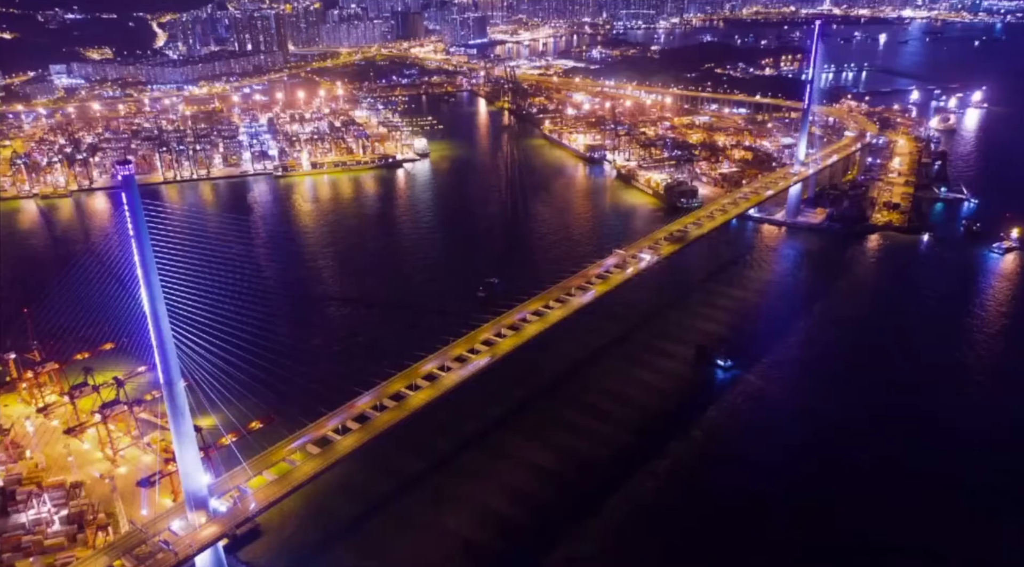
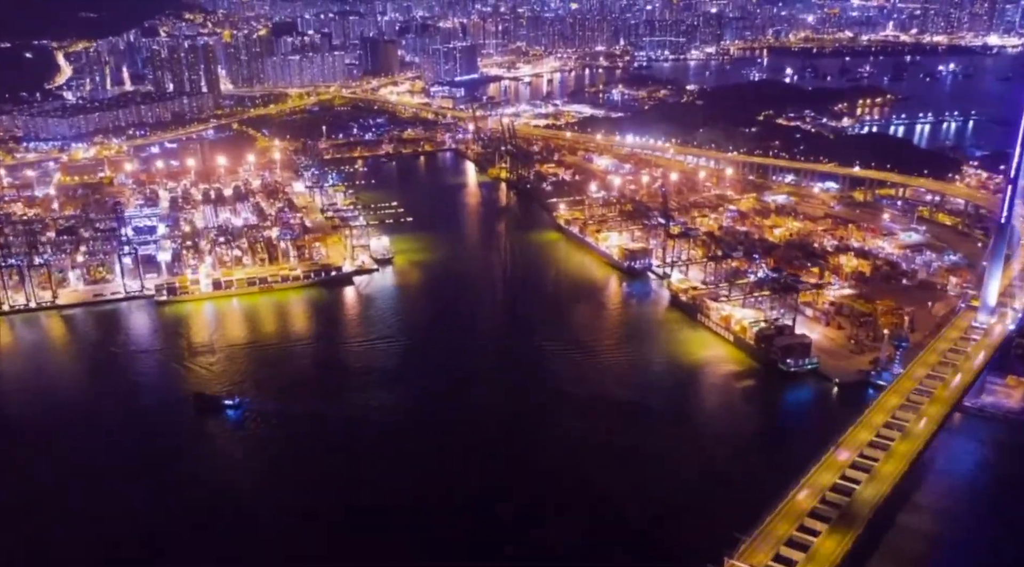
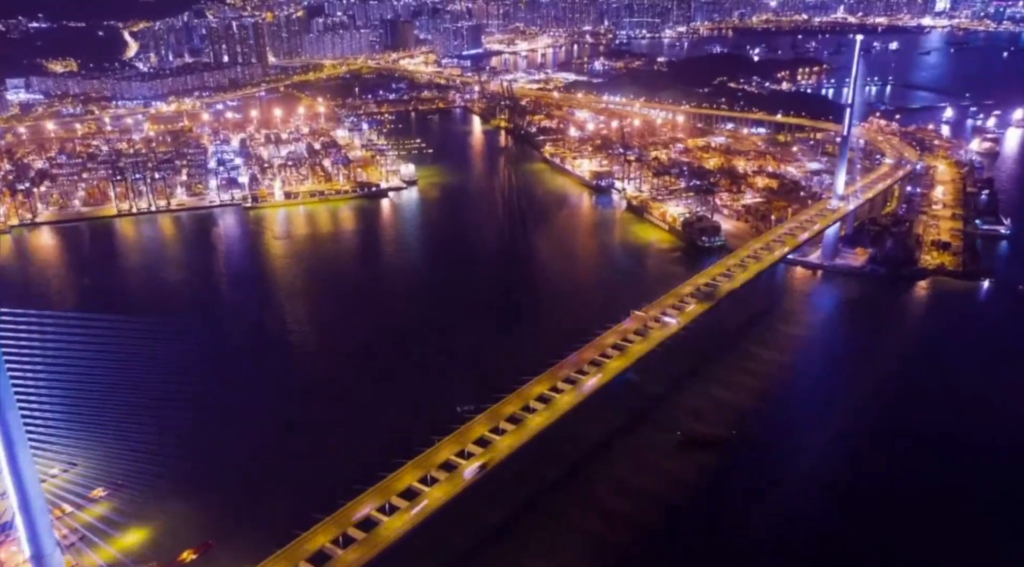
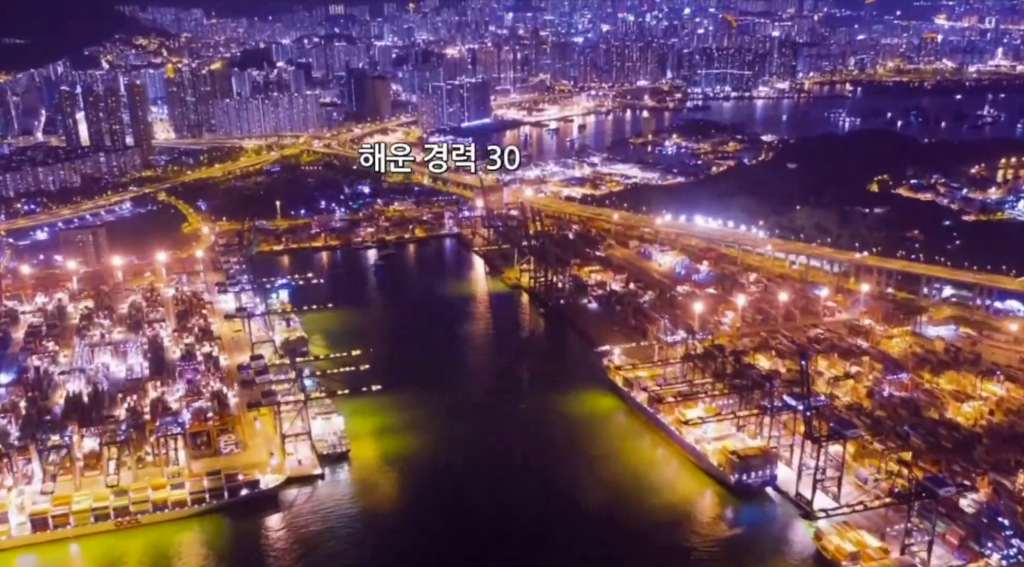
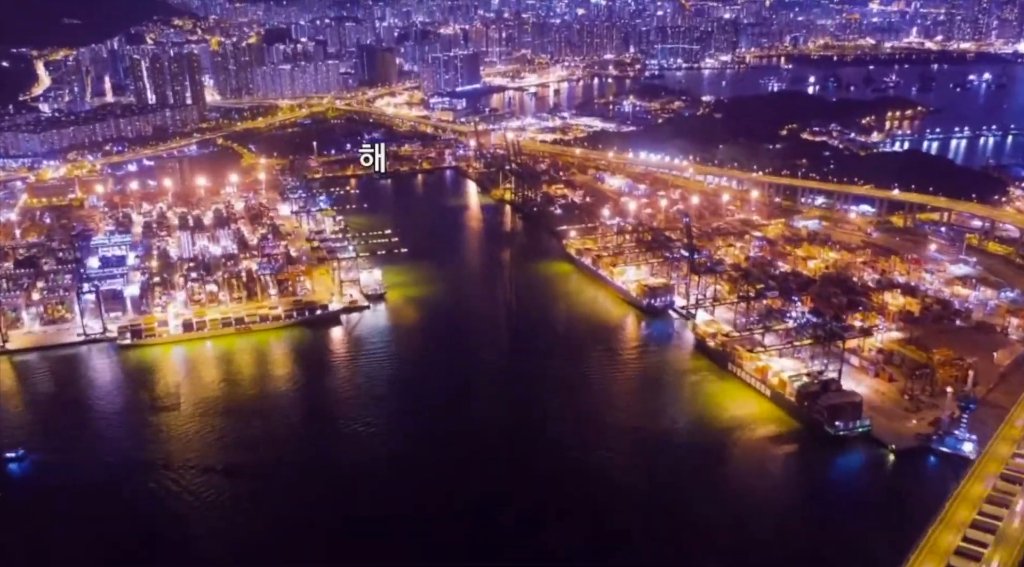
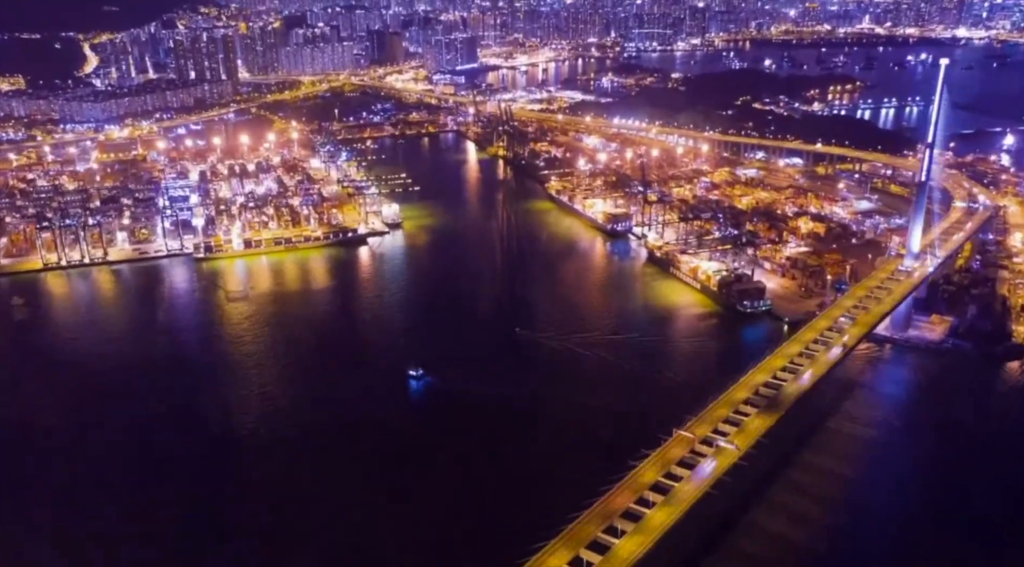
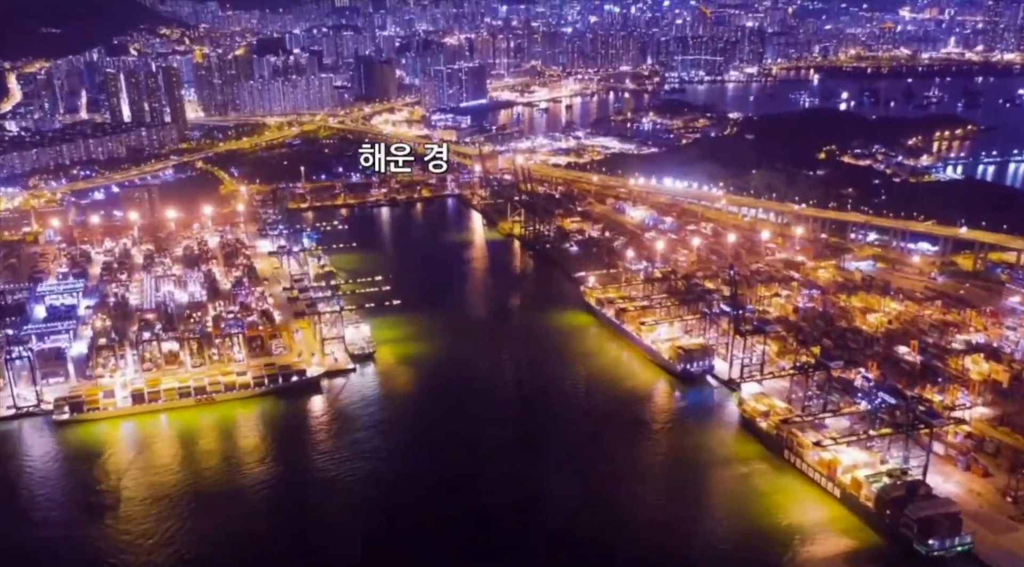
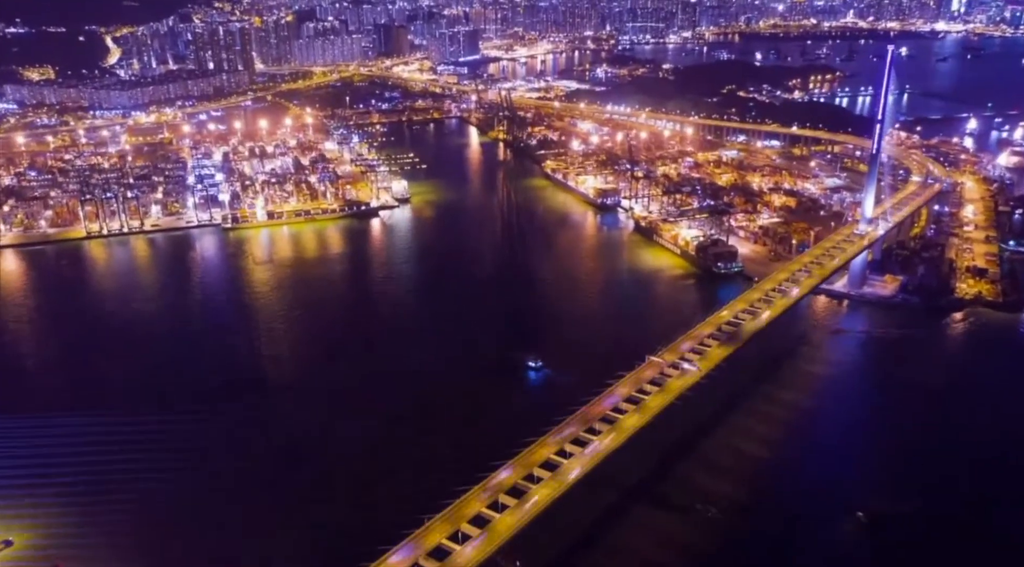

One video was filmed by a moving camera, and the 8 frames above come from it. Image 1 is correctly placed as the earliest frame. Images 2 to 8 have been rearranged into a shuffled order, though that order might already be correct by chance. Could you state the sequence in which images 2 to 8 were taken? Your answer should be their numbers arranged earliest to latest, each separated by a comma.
3, 8, 6, 2, 5, 7, 4
